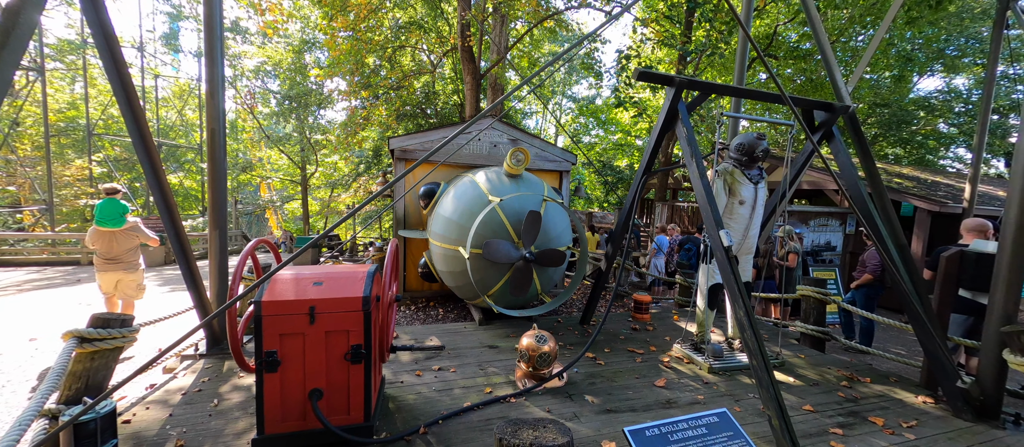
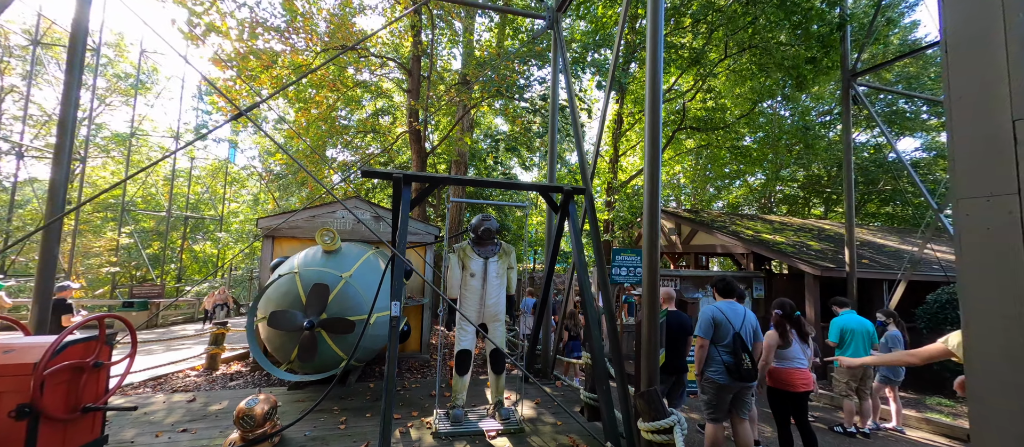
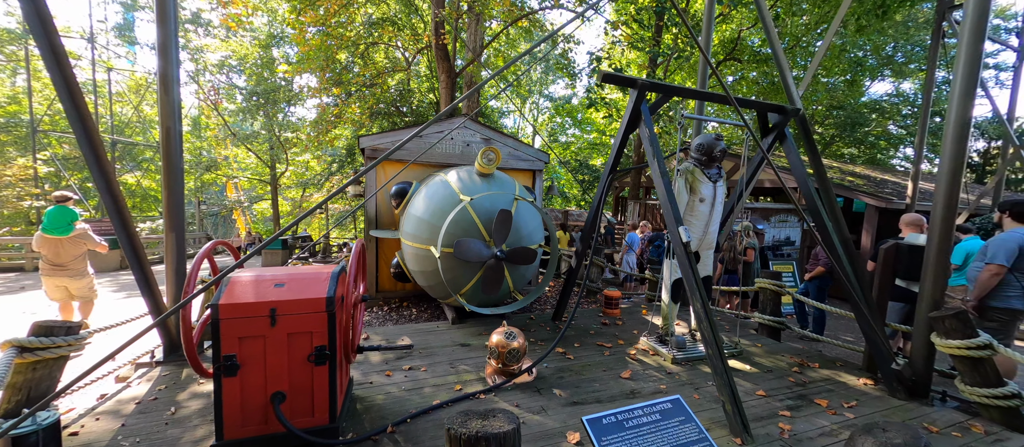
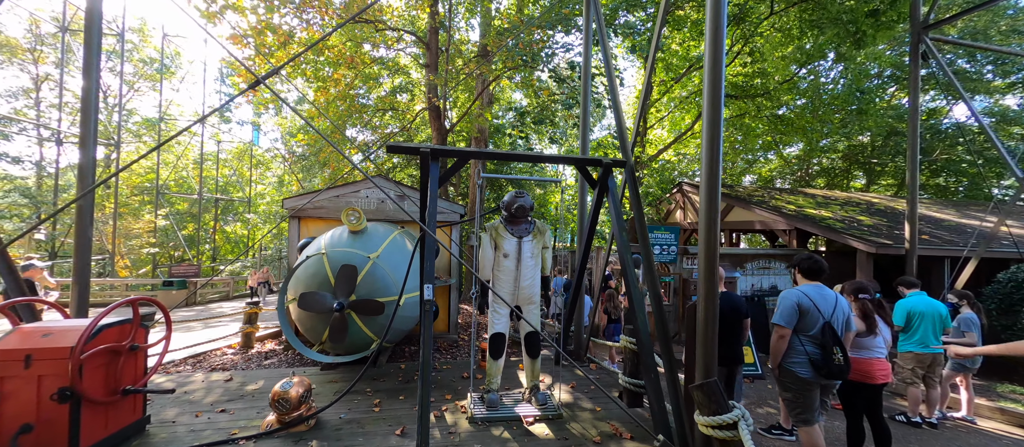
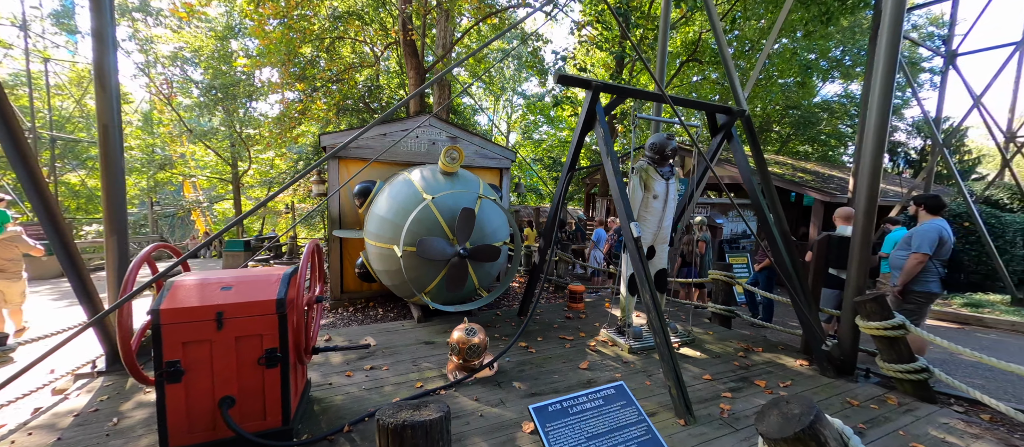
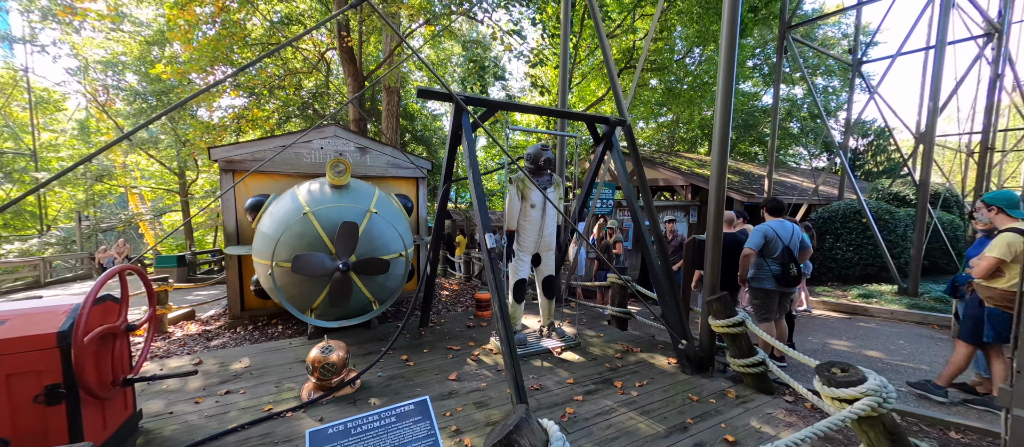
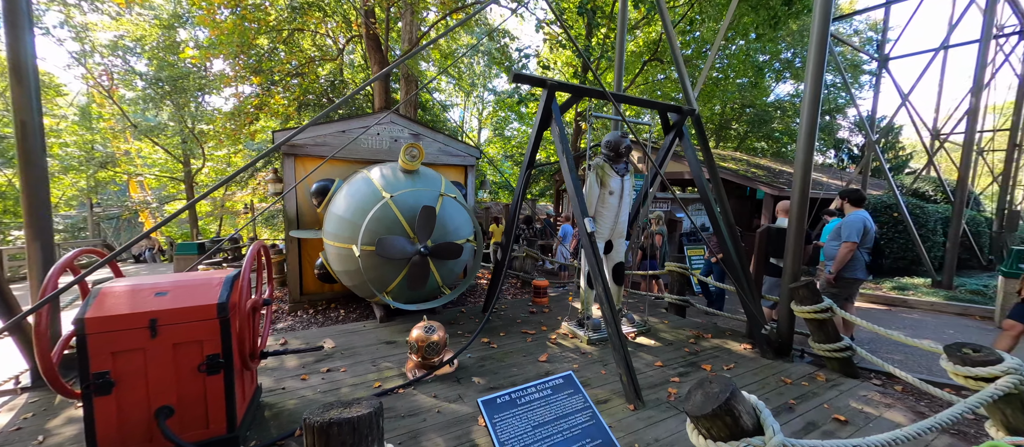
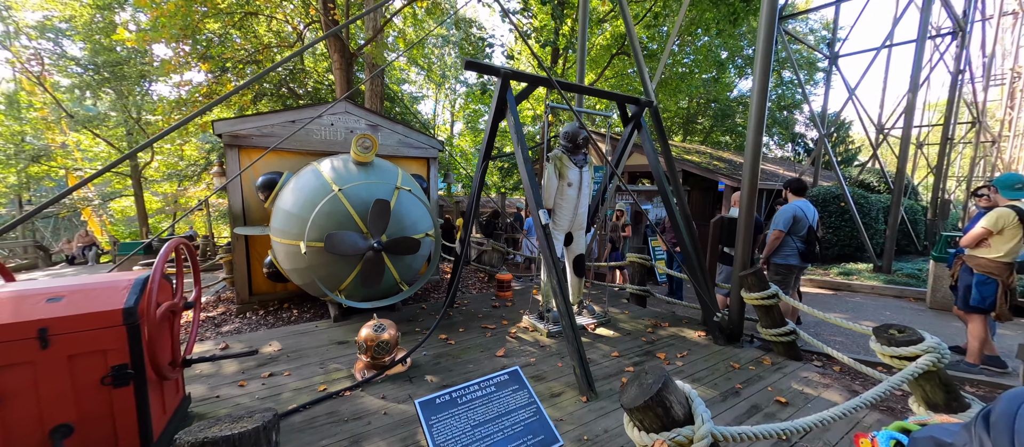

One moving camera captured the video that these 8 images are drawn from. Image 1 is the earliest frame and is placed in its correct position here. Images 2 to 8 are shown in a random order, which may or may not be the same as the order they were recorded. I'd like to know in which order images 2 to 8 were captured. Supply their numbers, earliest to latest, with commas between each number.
3, 5, 7, 8, 6, 4, 2
